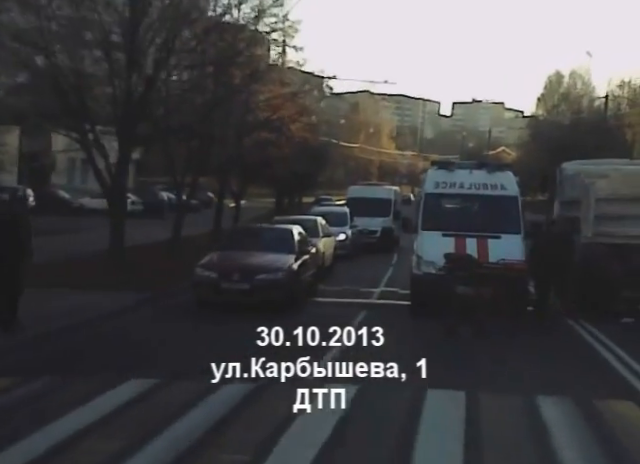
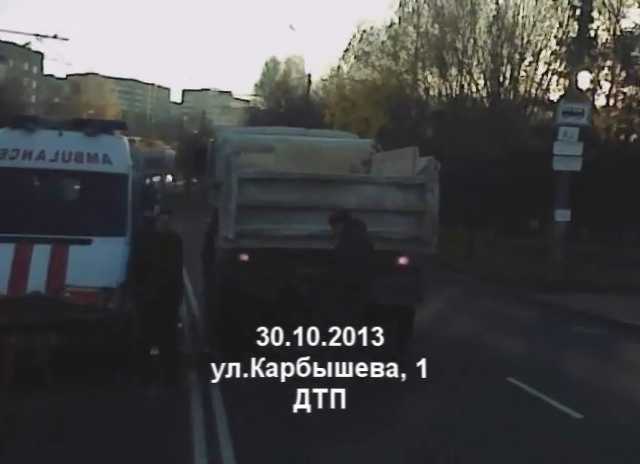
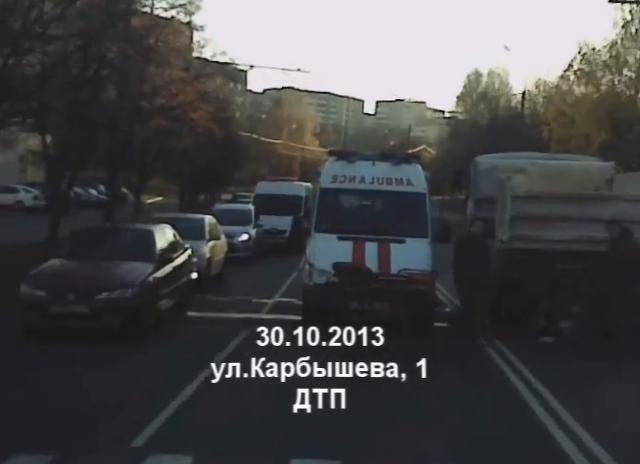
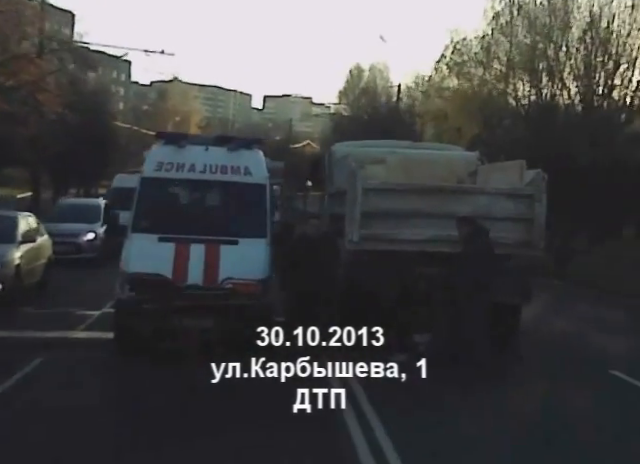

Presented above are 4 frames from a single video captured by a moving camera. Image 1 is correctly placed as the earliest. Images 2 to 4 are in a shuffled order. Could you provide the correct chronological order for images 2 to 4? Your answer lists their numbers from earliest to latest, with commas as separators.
3, 4, 2
